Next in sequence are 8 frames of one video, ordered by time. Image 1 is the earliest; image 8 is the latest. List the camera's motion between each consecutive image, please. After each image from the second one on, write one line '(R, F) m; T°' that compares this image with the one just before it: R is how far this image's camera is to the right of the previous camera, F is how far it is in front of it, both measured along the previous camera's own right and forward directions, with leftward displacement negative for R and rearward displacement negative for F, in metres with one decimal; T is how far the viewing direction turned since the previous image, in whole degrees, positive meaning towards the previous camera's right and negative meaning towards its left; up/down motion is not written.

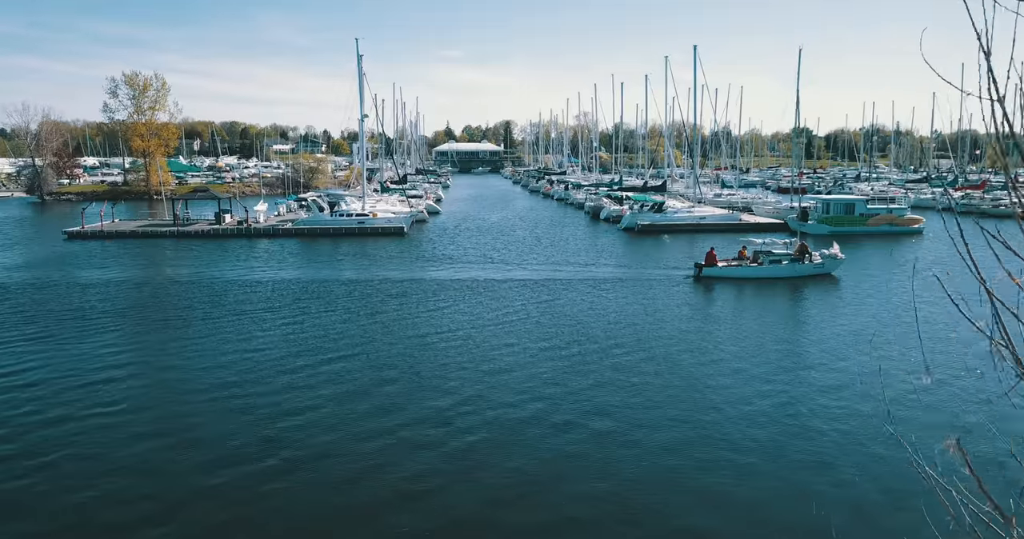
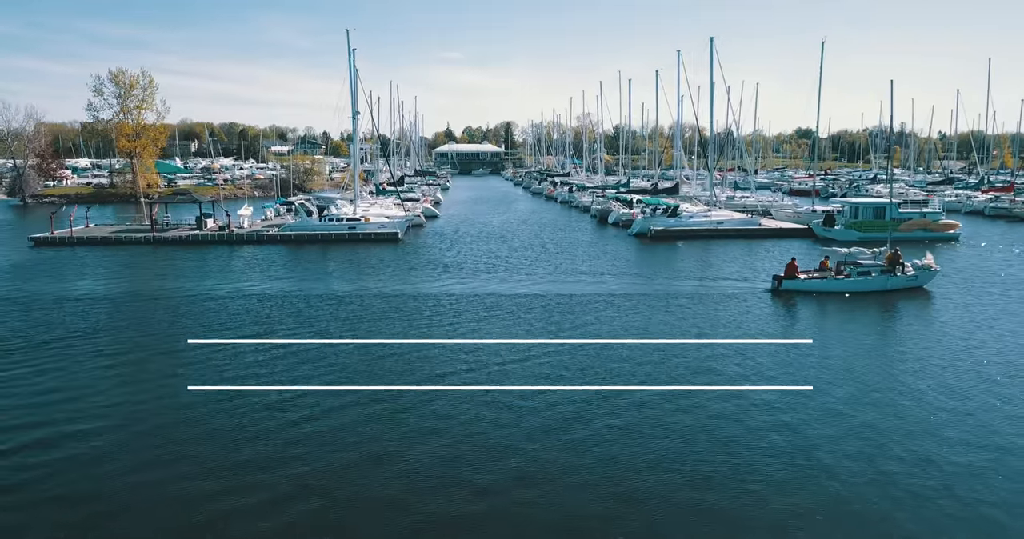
(-0.1, +3.2) m; 0°
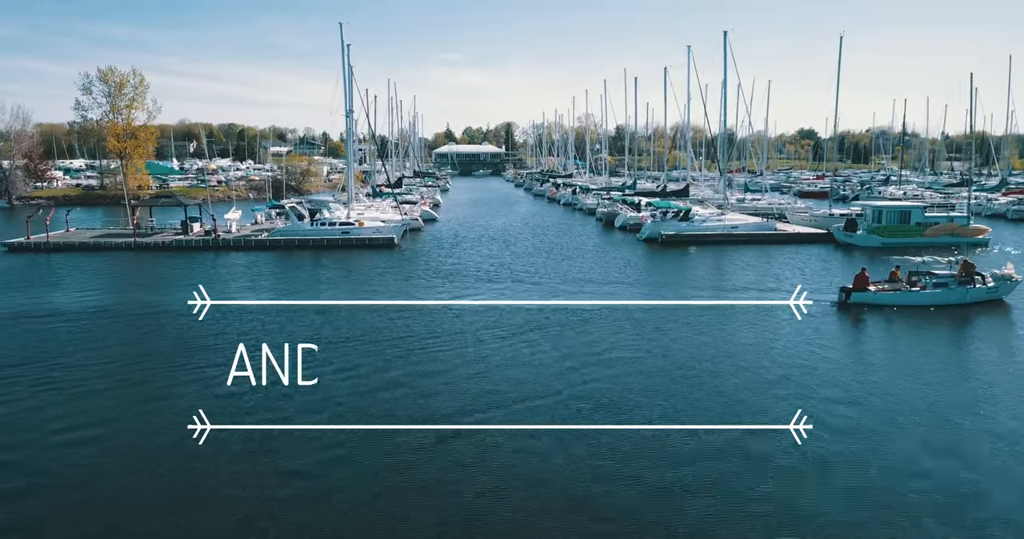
(-0.1, +2.2) m; 0°
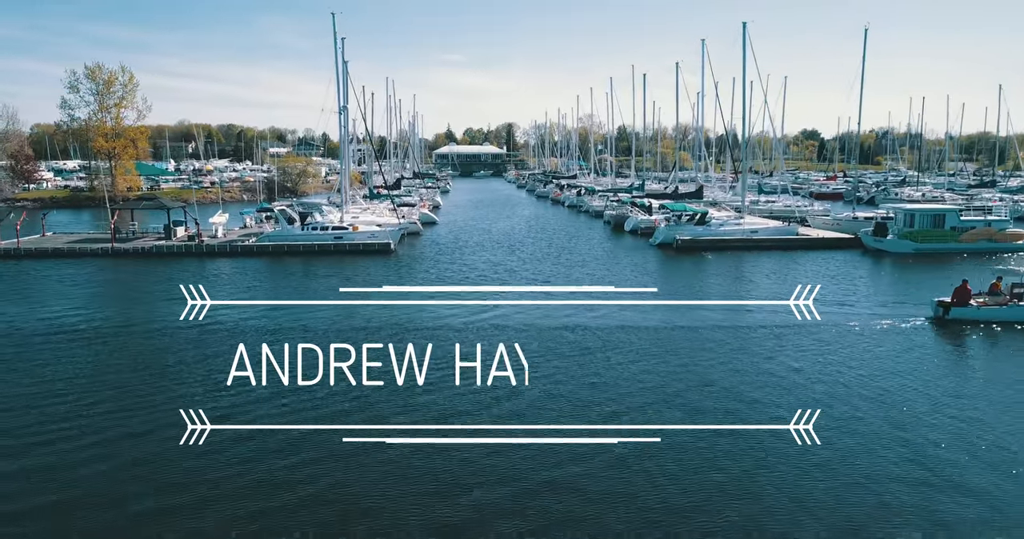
(-0.2, +2.5) m; 0°
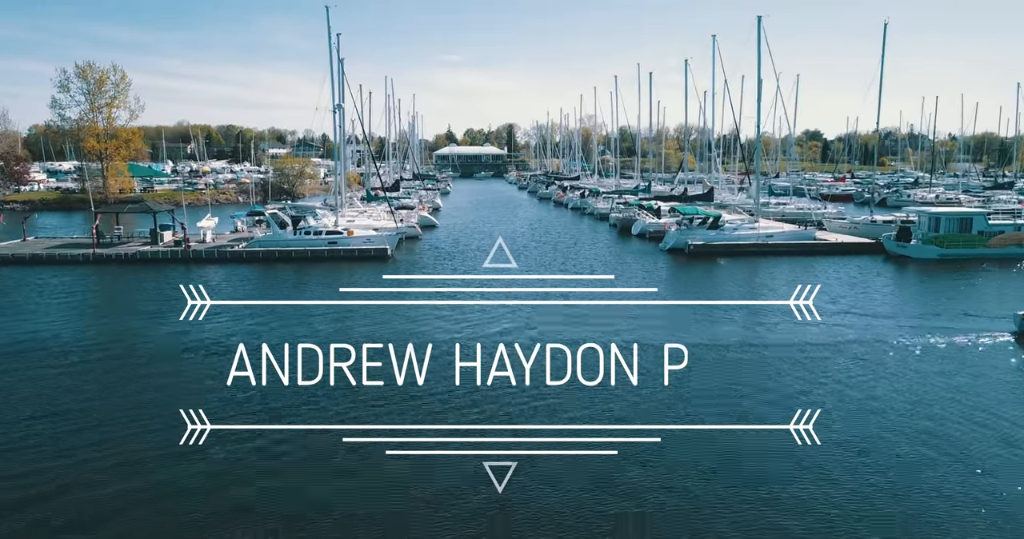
(-0.1, +1.8) m; 0°
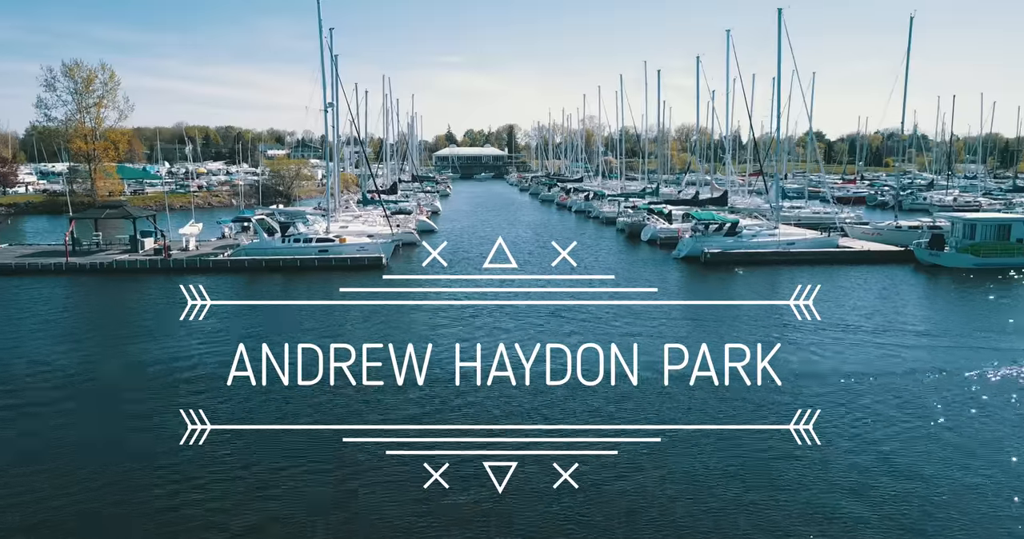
(-0.2, +2.3) m; 0°
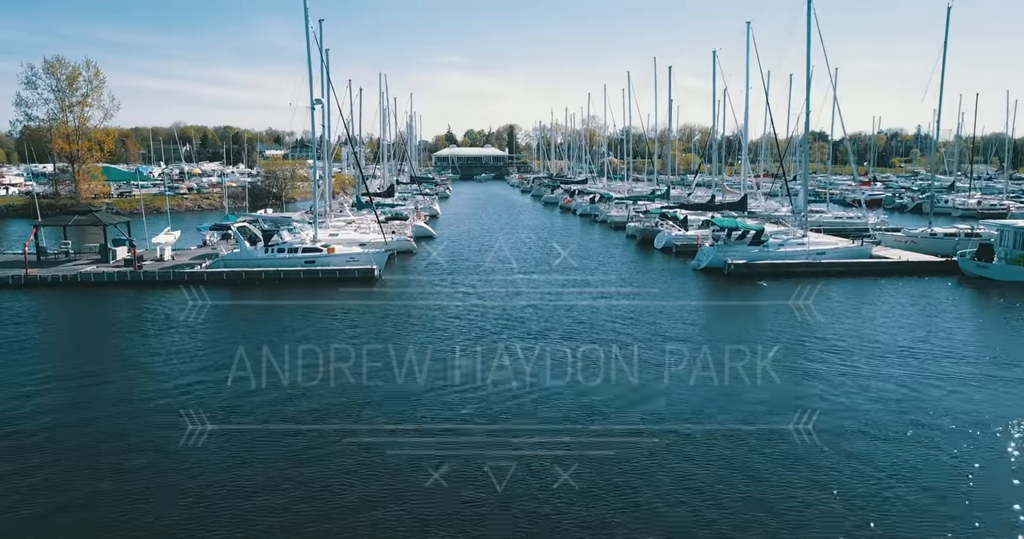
(-0.2, +2.8) m; 0°
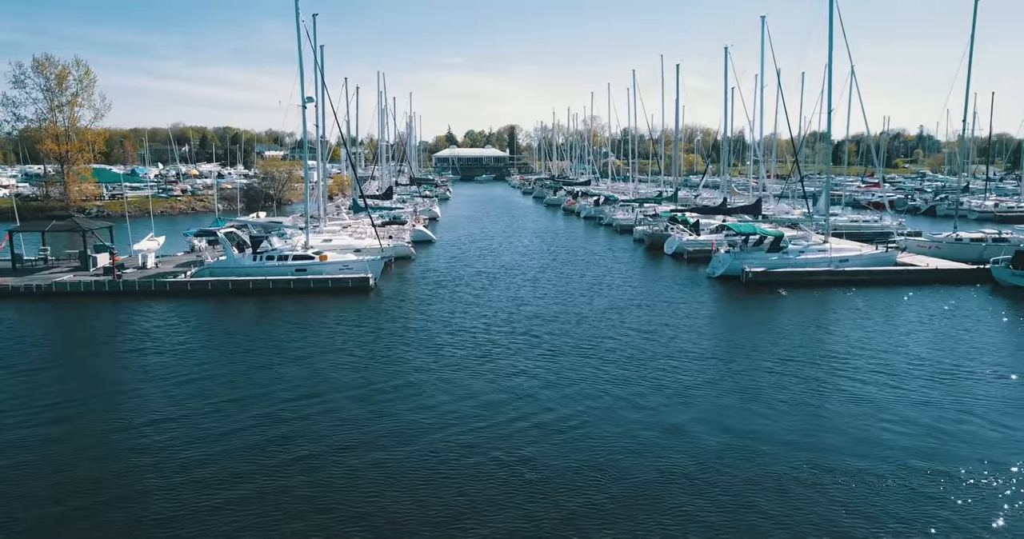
(-0.1, +1.7) m; 0°
